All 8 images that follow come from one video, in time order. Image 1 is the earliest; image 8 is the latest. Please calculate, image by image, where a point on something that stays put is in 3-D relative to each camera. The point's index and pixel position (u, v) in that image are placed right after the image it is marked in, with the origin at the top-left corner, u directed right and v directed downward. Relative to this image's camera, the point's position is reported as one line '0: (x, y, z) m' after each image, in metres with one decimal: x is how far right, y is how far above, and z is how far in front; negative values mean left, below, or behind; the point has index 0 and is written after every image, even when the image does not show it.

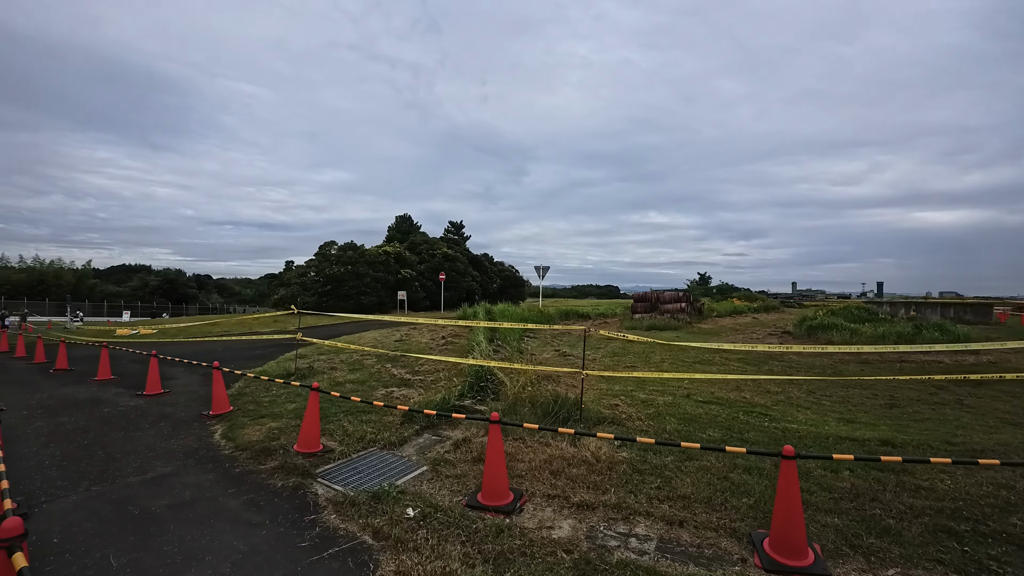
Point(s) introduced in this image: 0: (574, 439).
0: (+1.6, -3.7, +10.8) m
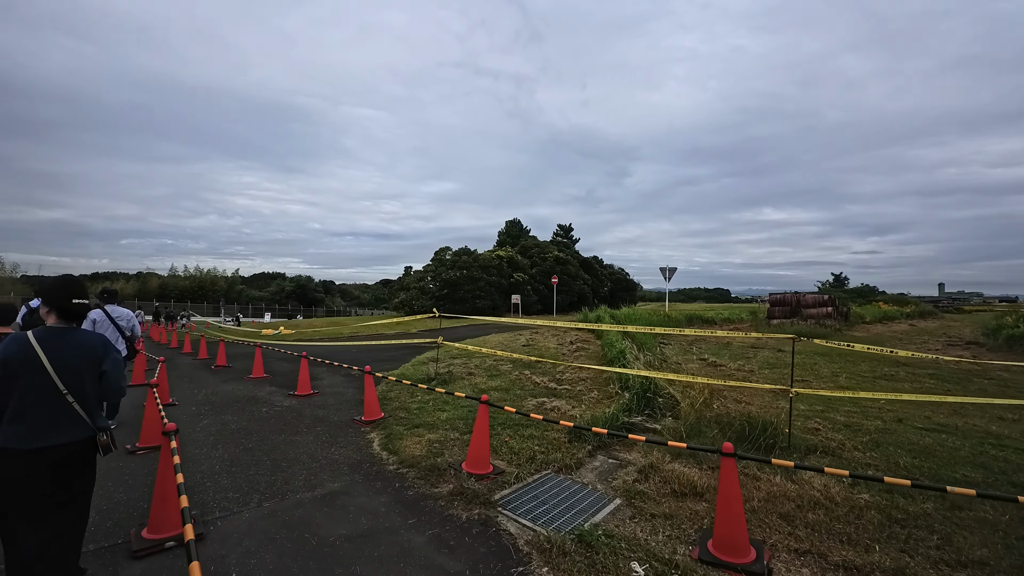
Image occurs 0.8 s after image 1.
0: (+5.2, -3.5, +8.3) m
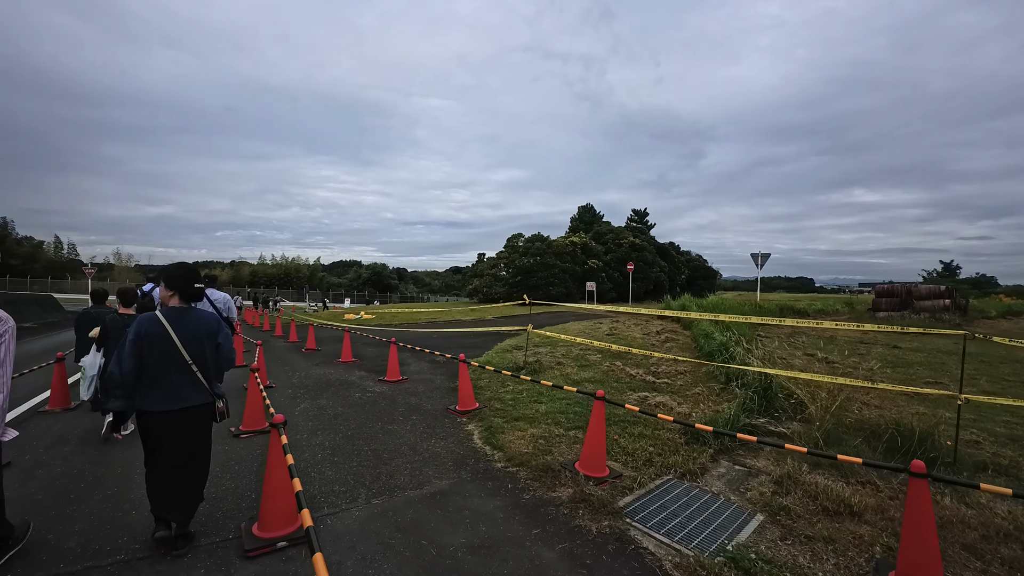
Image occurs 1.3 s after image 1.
0: (+6.9, -3.1, +6.8) m
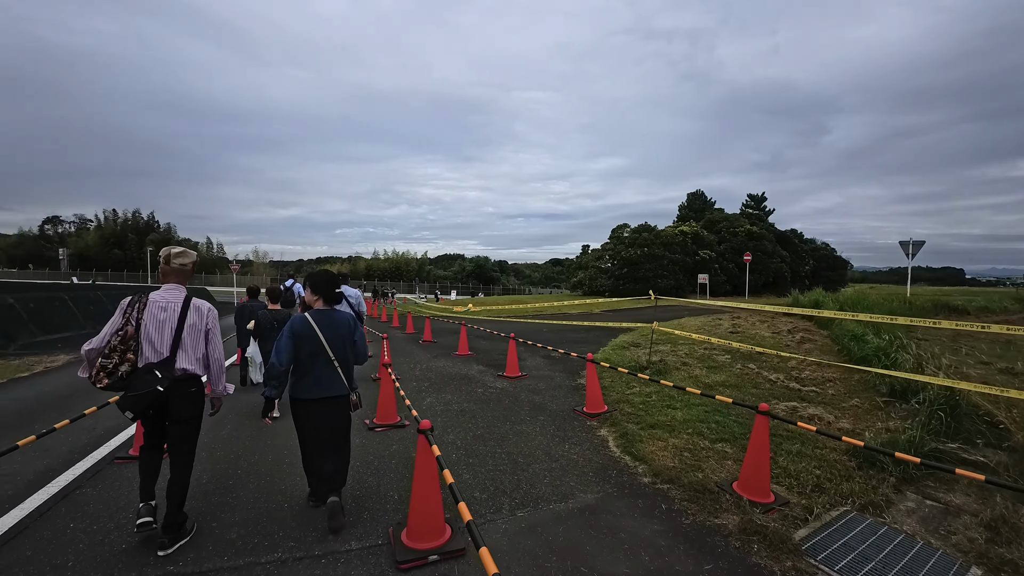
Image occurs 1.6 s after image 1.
0: (+8.7, -3.1, +4.9) m
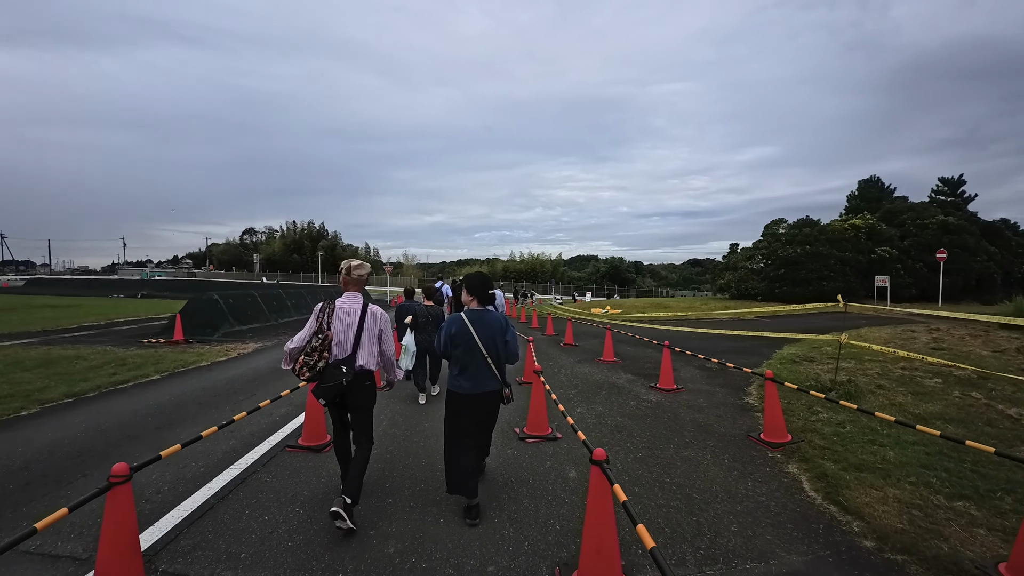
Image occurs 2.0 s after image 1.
0: (+9.9, -3.2, +1.8) m
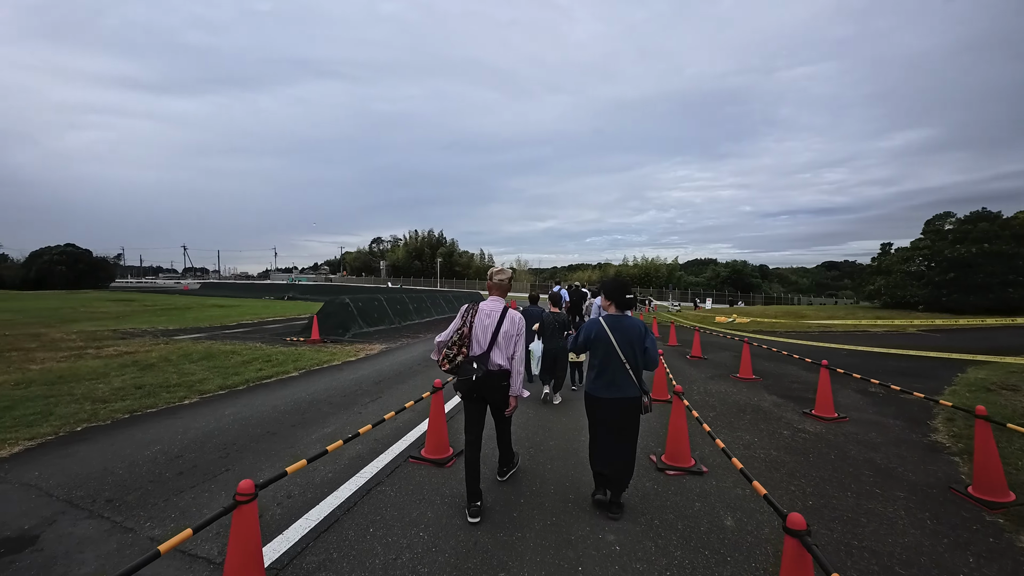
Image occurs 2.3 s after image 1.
0: (+10.2, -3.3, -1.1) m
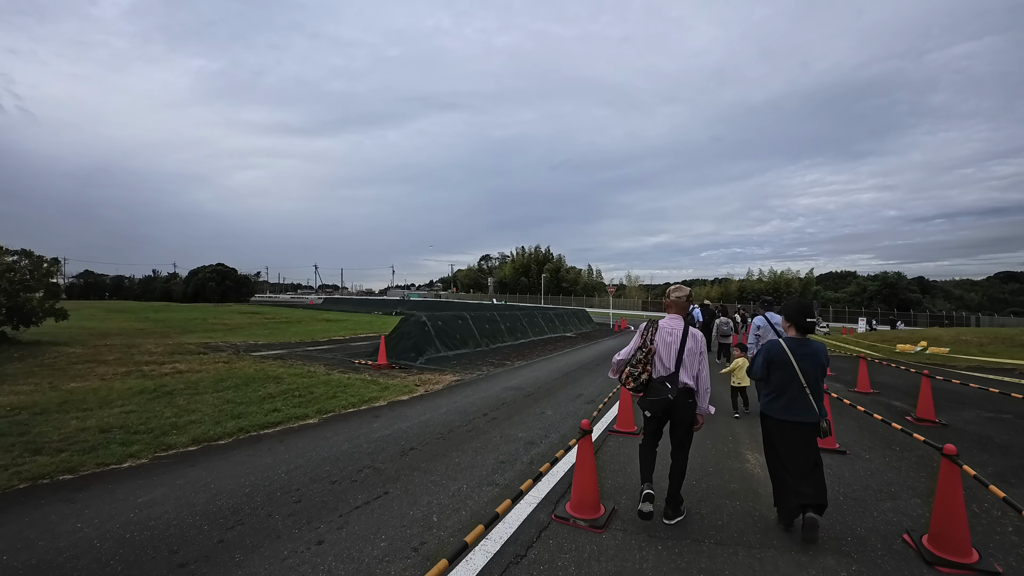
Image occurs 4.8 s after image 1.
0: (+9.1, -3.2, -5.8) m
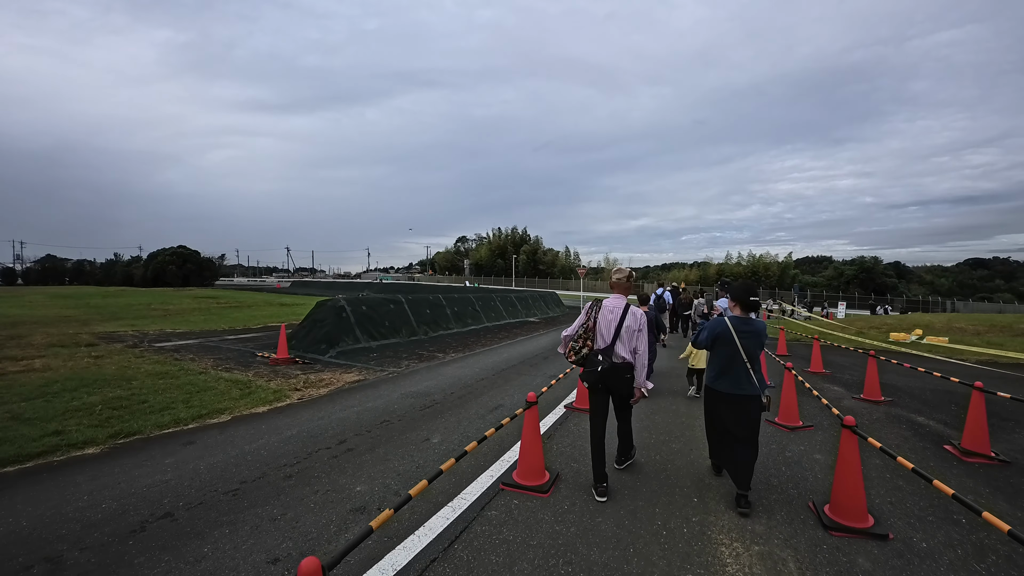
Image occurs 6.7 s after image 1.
0: (+8.6, -3.3, -6.8) m
